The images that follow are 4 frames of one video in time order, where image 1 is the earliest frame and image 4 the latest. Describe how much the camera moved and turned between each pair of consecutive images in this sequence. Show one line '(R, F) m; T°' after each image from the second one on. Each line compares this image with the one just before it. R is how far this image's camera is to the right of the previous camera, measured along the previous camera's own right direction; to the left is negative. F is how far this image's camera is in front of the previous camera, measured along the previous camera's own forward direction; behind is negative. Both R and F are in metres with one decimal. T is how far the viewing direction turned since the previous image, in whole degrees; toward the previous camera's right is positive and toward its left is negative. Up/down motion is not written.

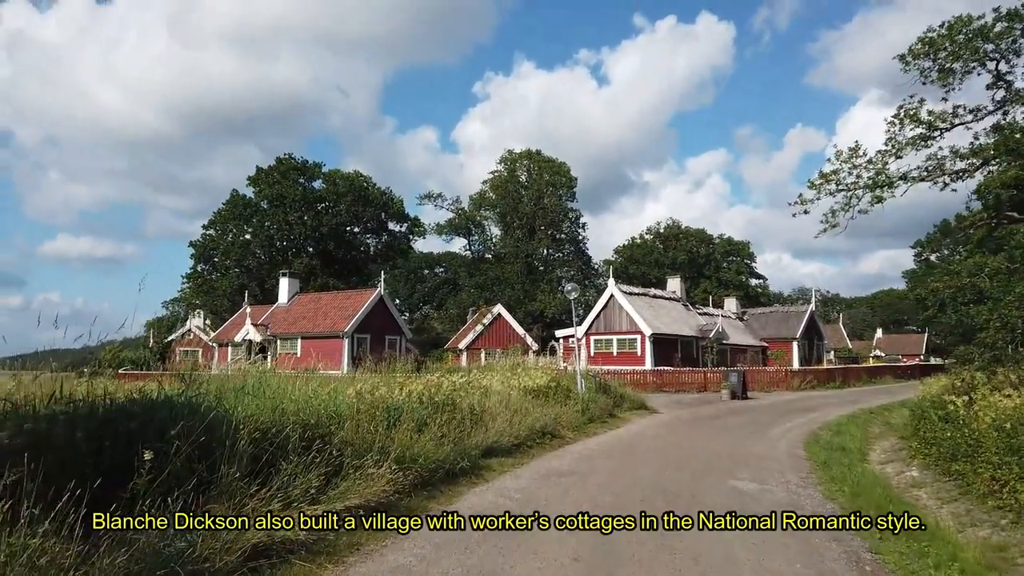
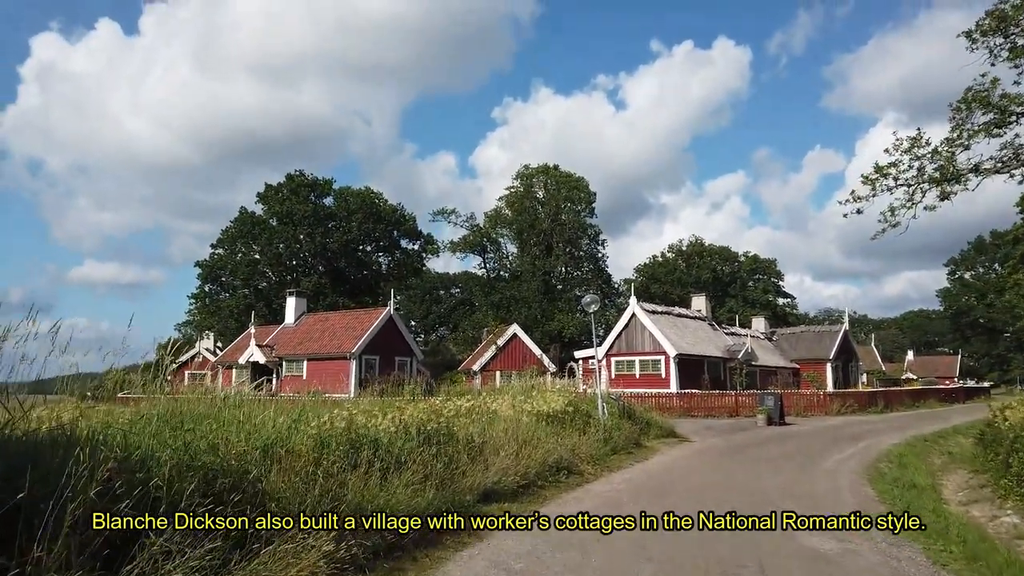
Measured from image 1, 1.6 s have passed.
(+0.2, +1.9) m; -1°
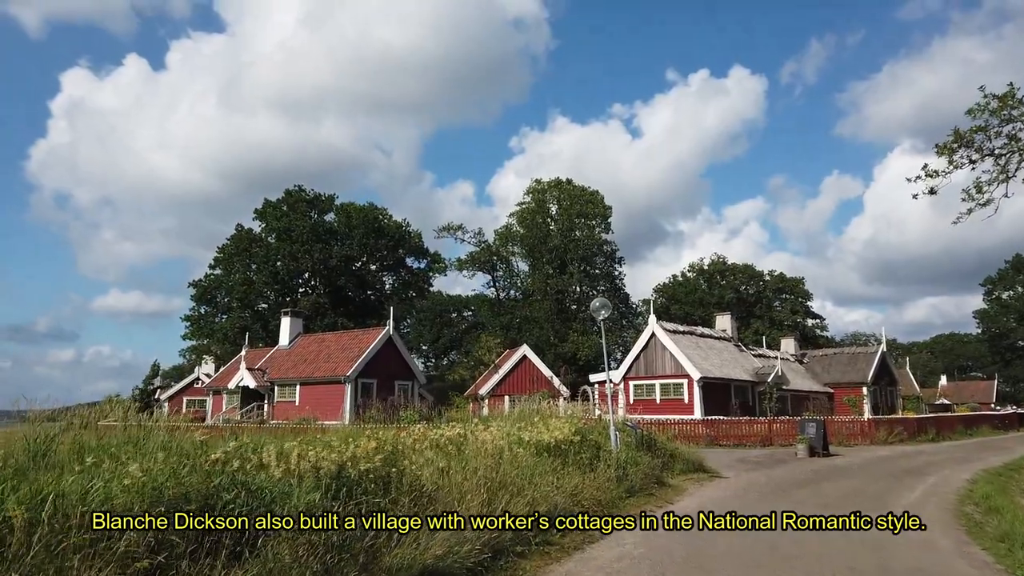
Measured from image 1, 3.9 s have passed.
(+0.4, +2.7) m; -1°
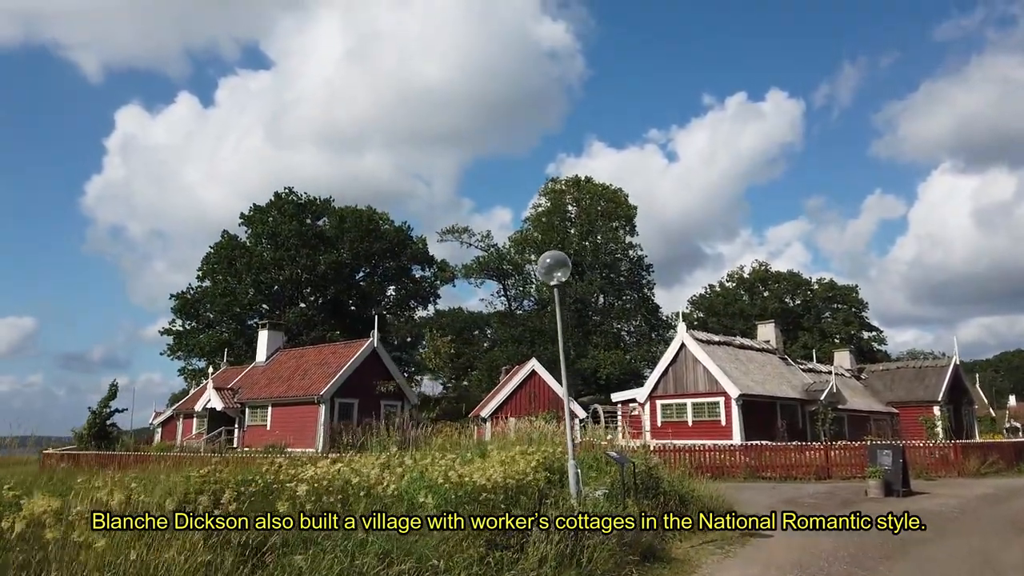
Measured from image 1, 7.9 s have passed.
(+1.5, +4.8) m; -3°
